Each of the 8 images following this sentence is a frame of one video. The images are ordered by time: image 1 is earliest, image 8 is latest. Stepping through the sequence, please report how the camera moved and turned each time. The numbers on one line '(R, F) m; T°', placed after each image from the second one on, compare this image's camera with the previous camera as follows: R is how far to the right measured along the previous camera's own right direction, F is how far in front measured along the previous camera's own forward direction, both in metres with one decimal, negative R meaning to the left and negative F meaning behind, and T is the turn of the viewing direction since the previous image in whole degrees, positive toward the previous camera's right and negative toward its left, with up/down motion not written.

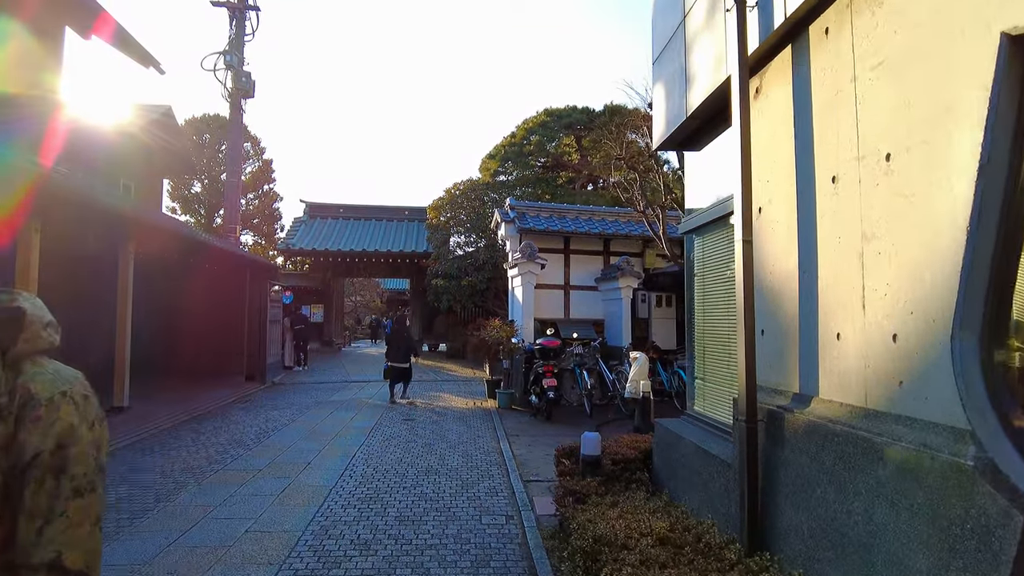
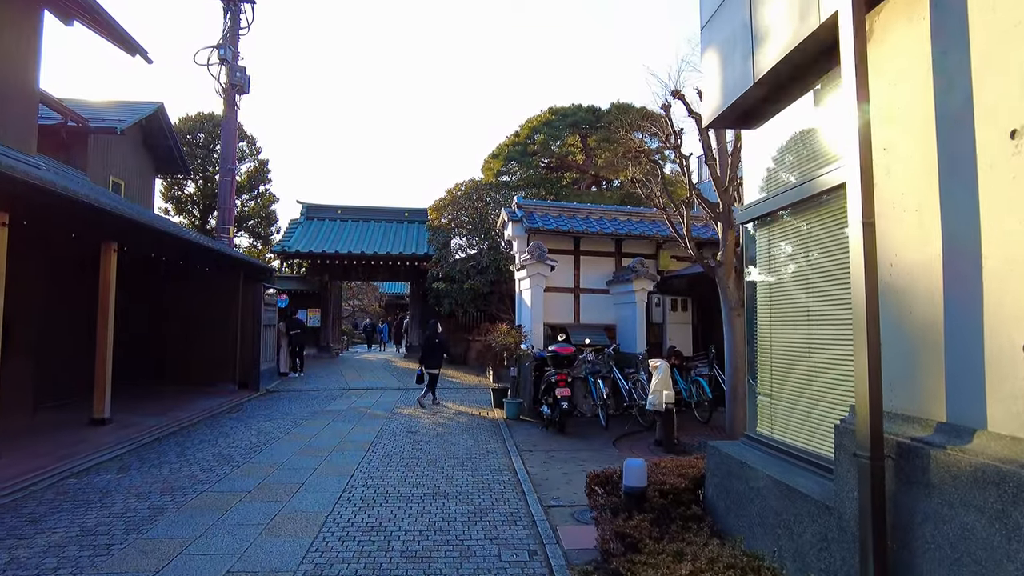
(-0.2, +0.6) m; 0°
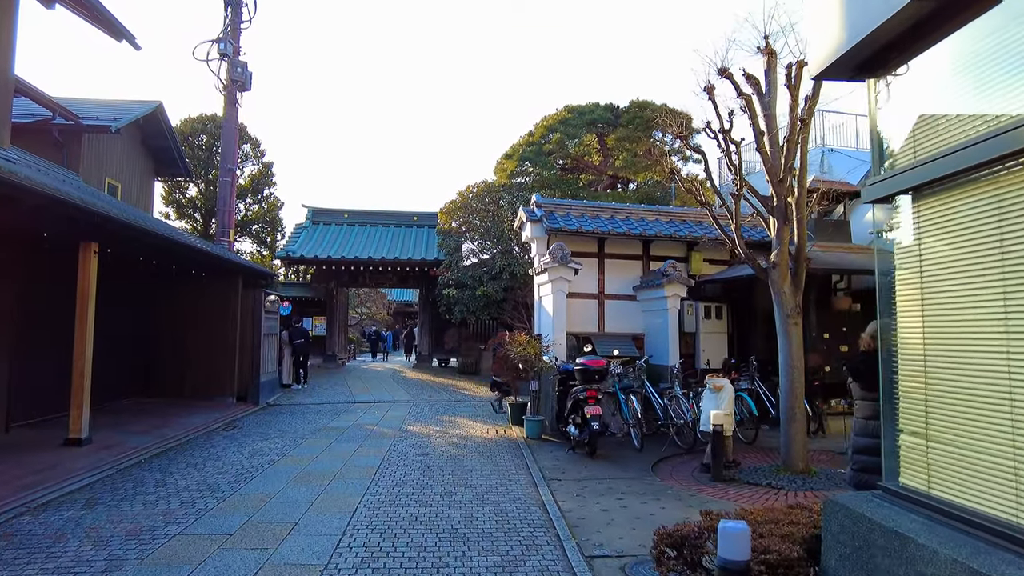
(-0.2, +0.9) m; -1°
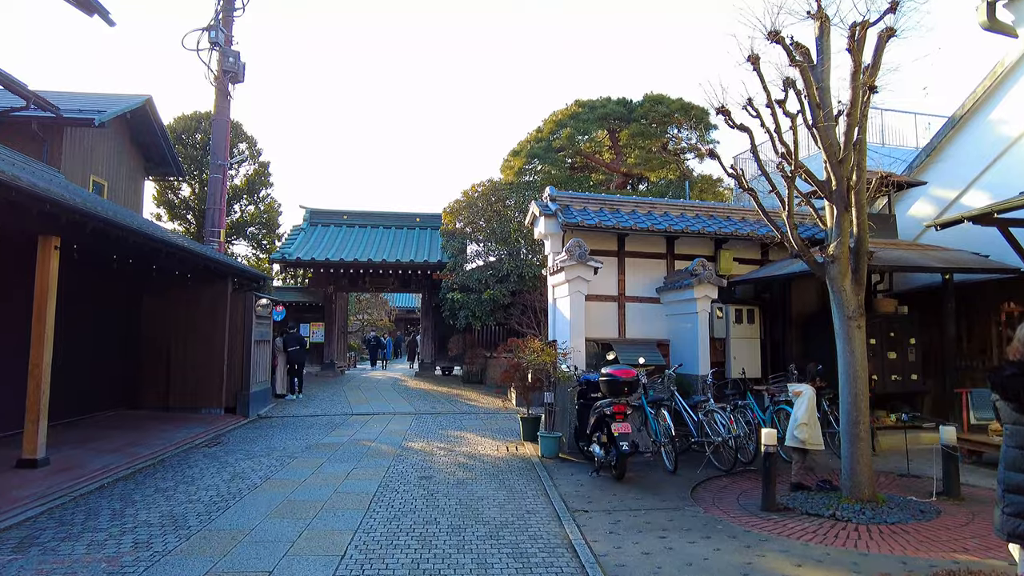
(-0.1, +0.9) m; 0°
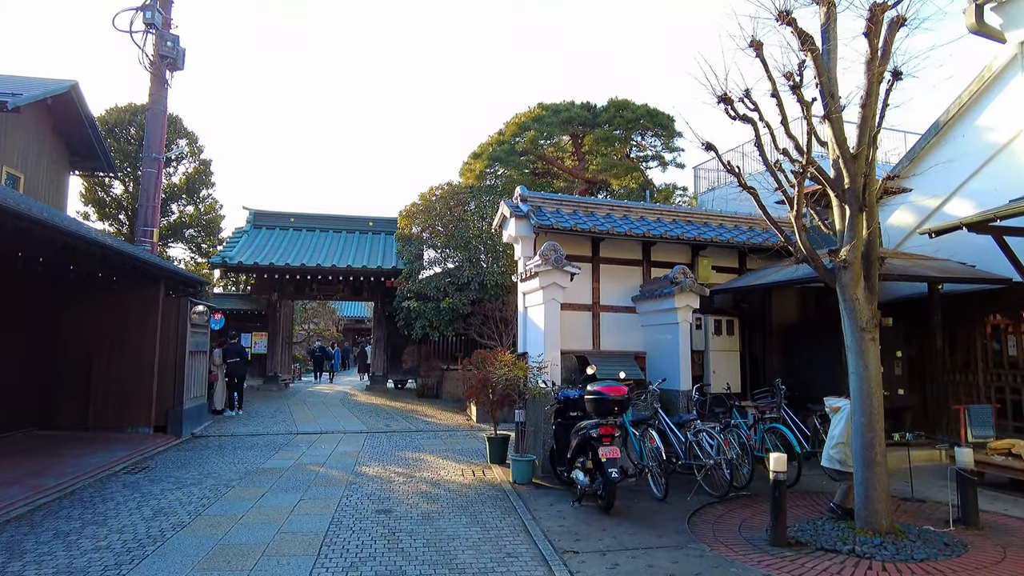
(-0.2, +0.7) m; +4°
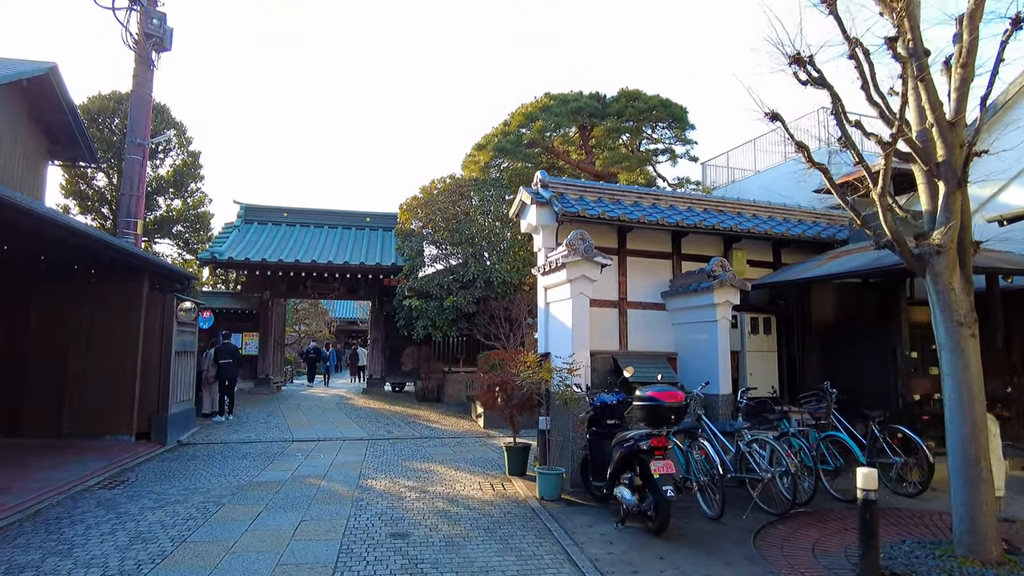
(-0.3, +0.8) m; +1°
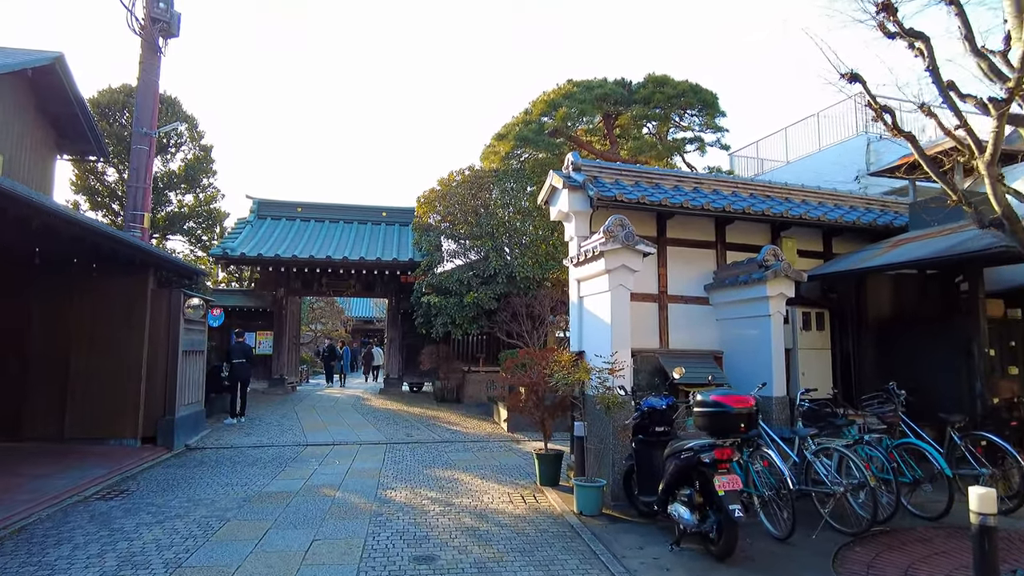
(-0.2, +0.6) m; -1°
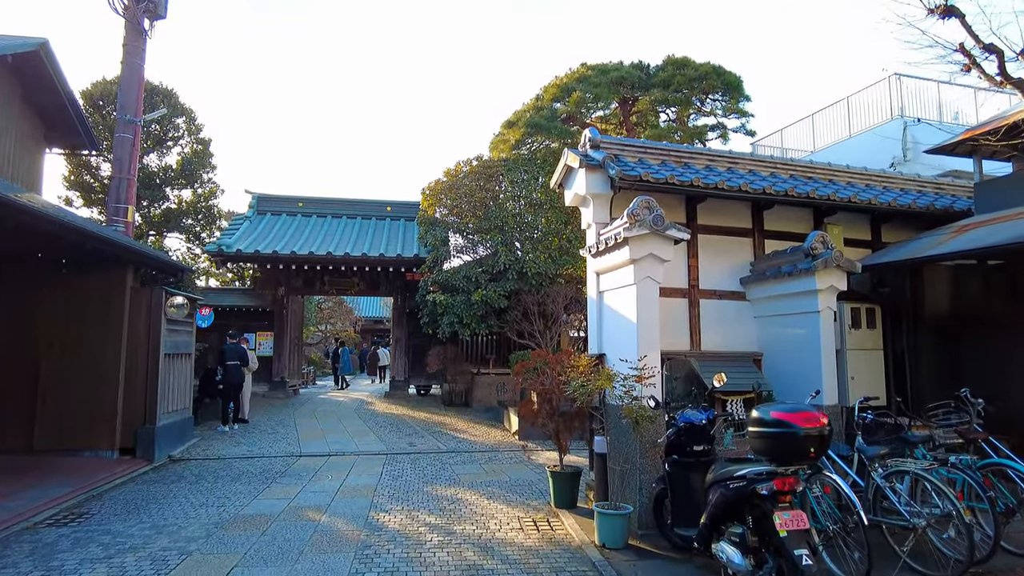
(0.0, +0.8) m; -1°
